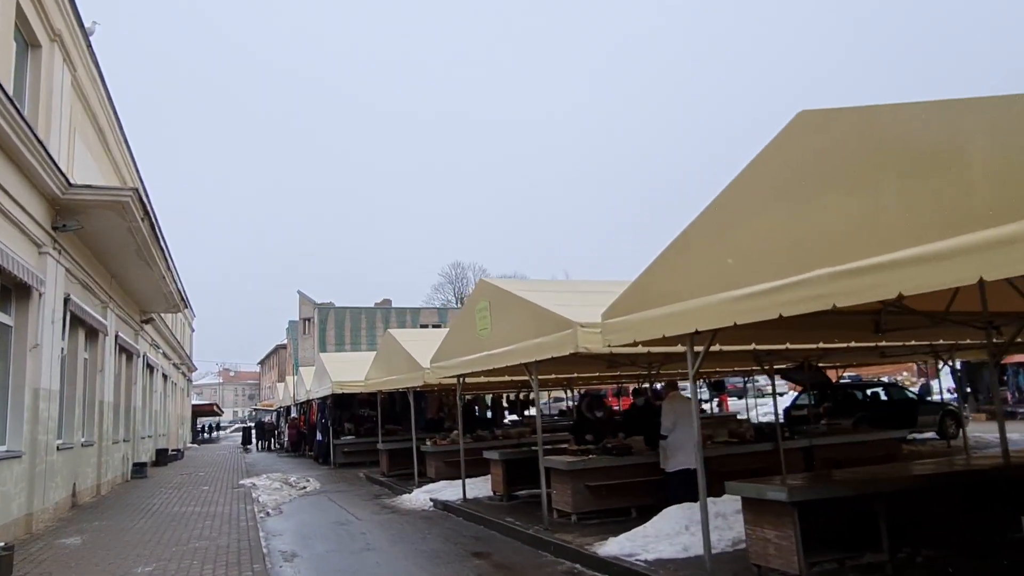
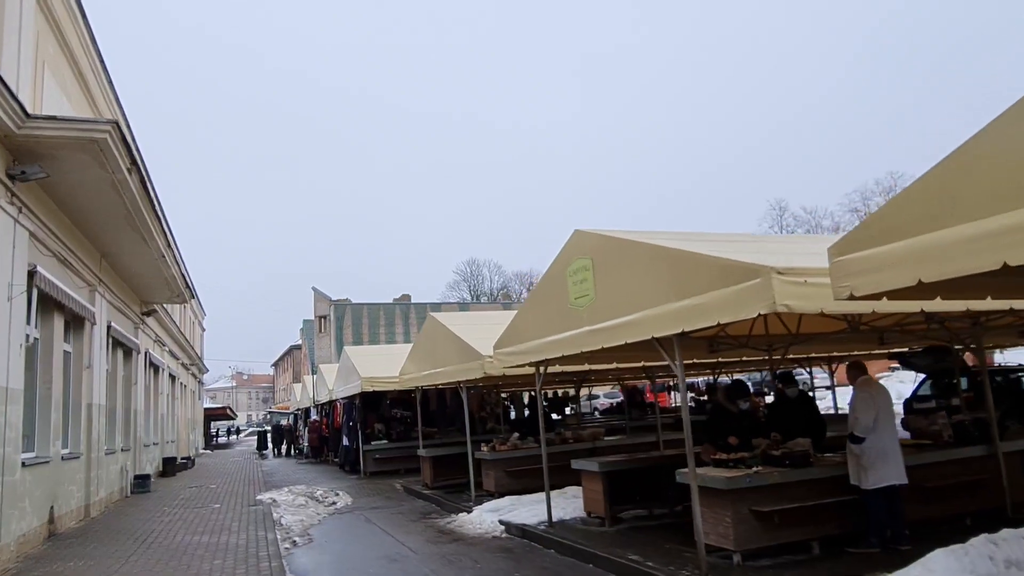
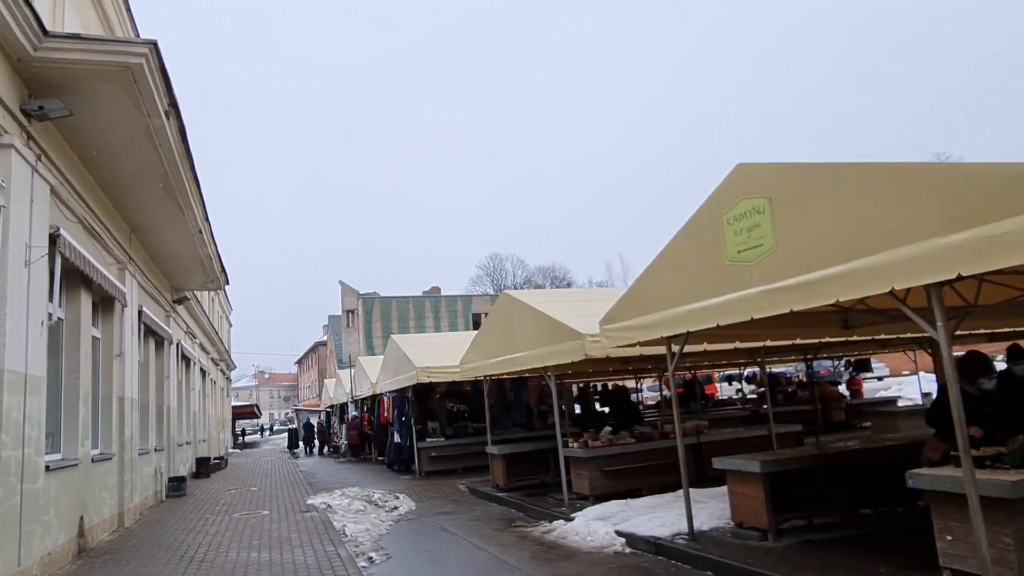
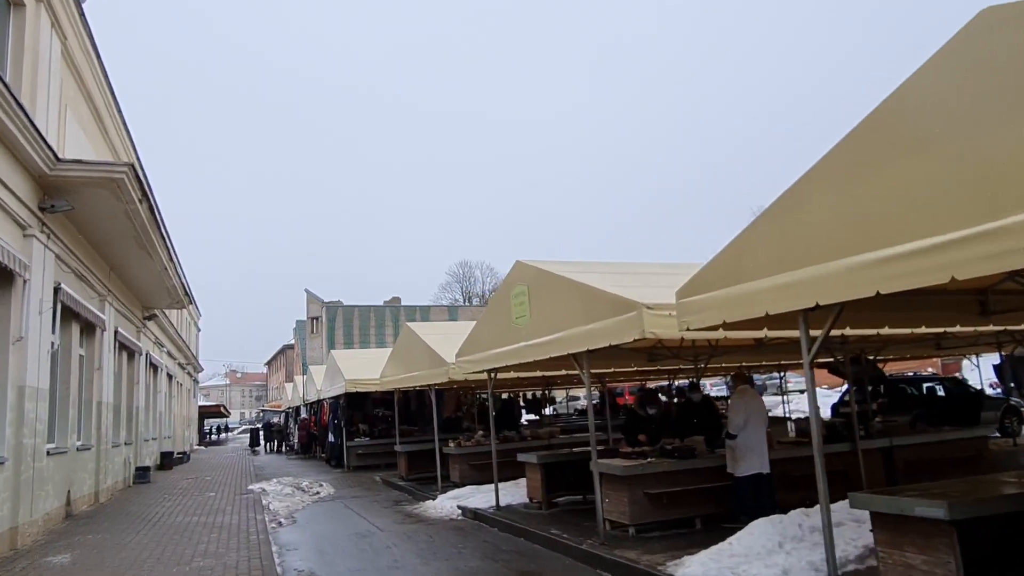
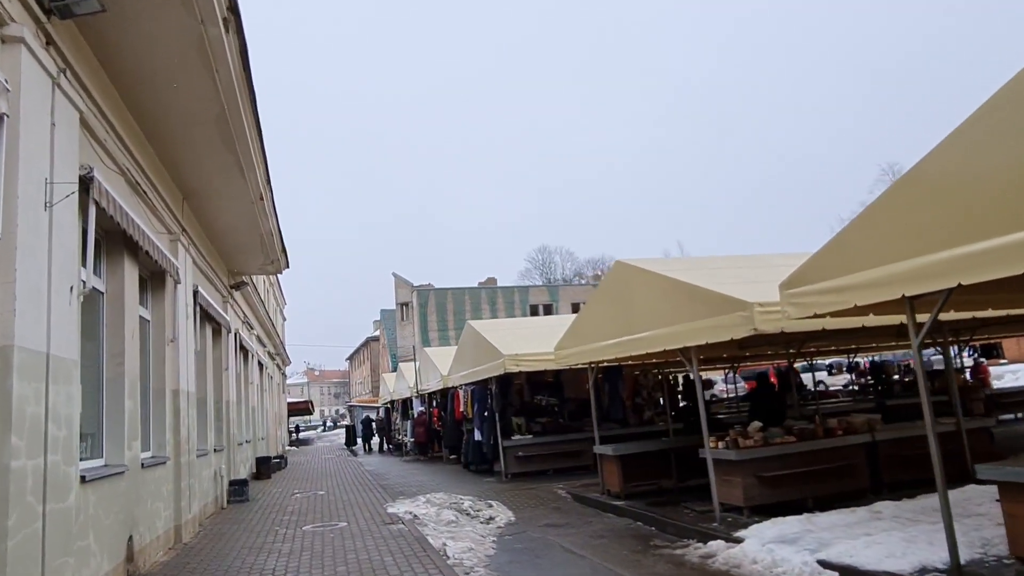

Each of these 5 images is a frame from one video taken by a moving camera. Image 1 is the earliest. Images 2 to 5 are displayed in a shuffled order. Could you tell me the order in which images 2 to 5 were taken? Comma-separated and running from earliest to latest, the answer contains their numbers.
4, 2, 3, 5
